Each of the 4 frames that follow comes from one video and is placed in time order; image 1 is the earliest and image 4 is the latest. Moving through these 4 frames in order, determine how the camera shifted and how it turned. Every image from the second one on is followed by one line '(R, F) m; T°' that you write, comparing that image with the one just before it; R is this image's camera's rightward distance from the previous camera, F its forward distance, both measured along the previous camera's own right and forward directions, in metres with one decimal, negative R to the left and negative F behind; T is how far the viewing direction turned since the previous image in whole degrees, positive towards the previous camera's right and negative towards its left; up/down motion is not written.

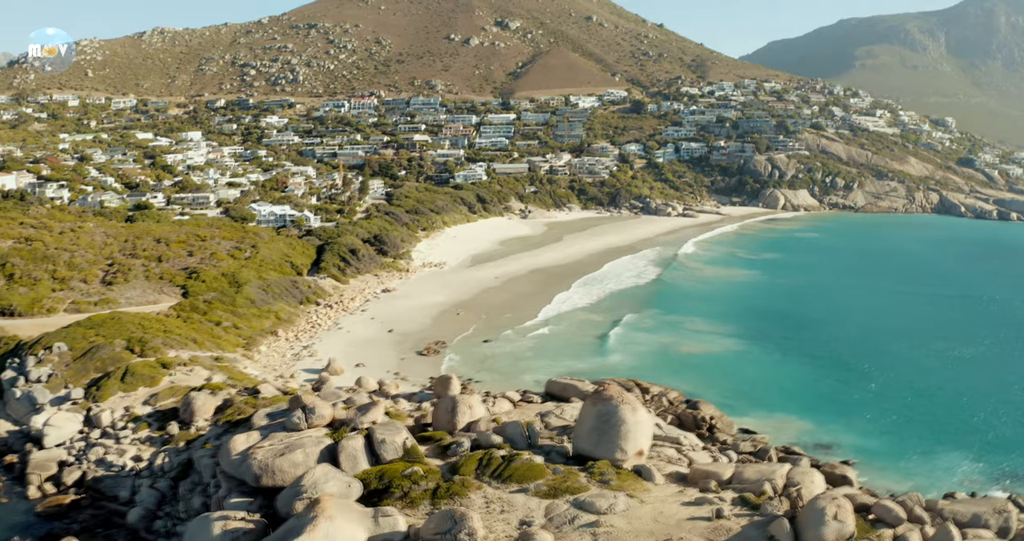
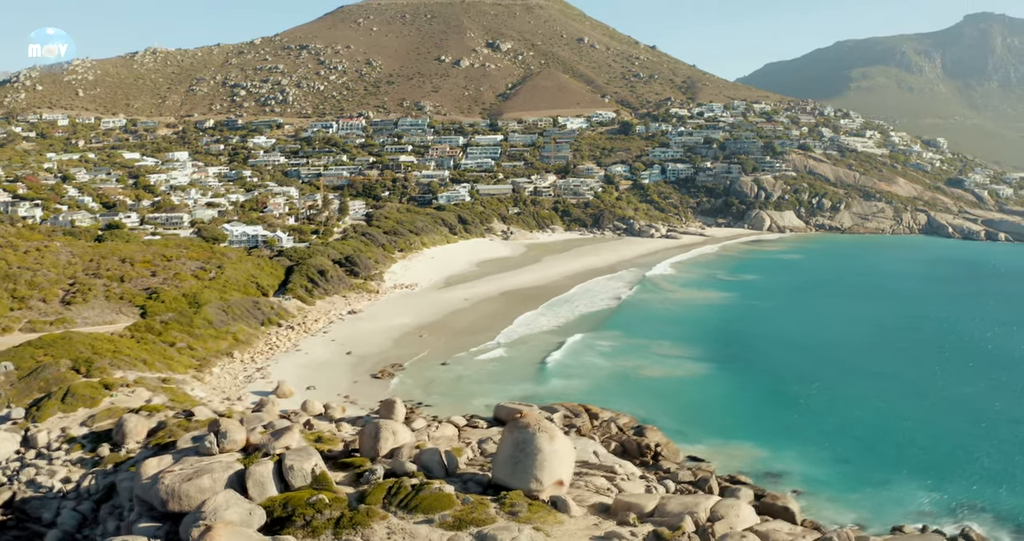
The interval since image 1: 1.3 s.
(+3.4, +0.6) m; -1°
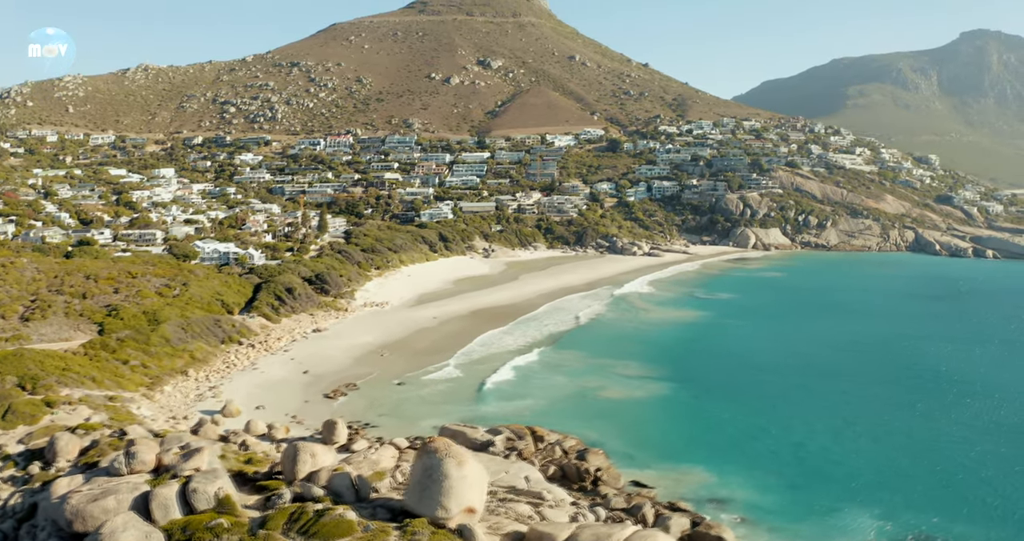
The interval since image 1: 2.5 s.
(+3.4, +0.6) m; -1°
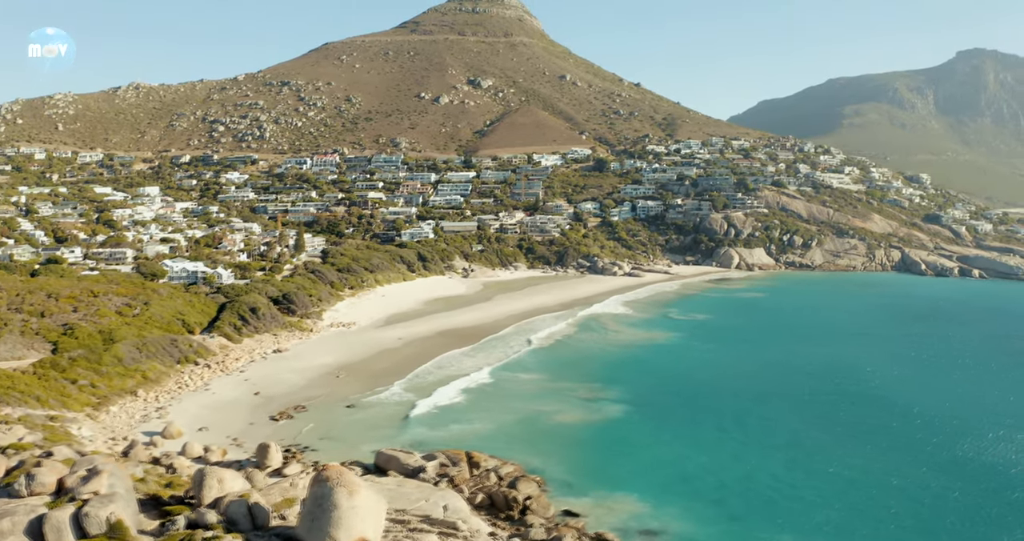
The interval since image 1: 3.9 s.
(+3.7, +0.6) m; -1°
